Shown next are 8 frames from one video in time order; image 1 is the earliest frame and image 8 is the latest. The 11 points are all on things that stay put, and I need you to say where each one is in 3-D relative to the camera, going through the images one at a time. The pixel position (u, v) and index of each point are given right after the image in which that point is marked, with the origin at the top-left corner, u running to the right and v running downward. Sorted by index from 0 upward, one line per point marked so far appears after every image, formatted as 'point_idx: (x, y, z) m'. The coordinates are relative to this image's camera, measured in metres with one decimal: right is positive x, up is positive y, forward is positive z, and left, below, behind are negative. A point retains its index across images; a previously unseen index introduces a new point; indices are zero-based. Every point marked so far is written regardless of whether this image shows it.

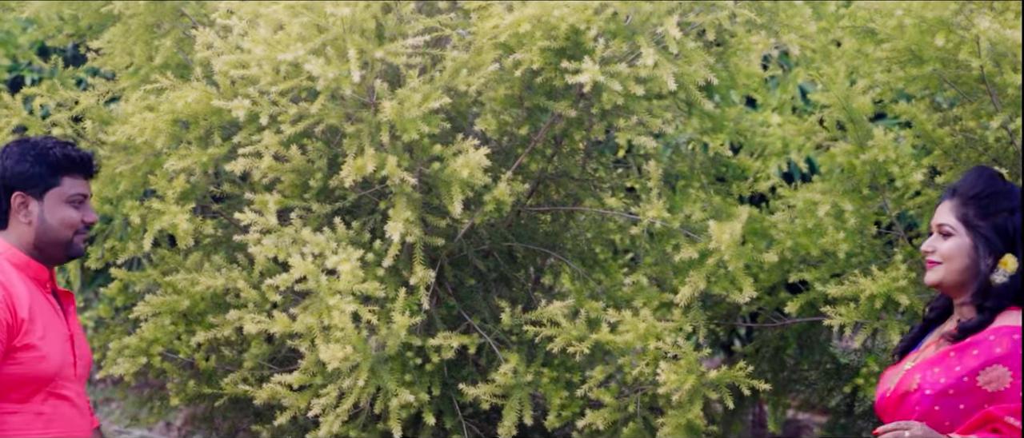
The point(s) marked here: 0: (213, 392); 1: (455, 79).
0: (-0.8, -0.4, +5.1) m
1: (-0.1, +0.3, +4.5) m
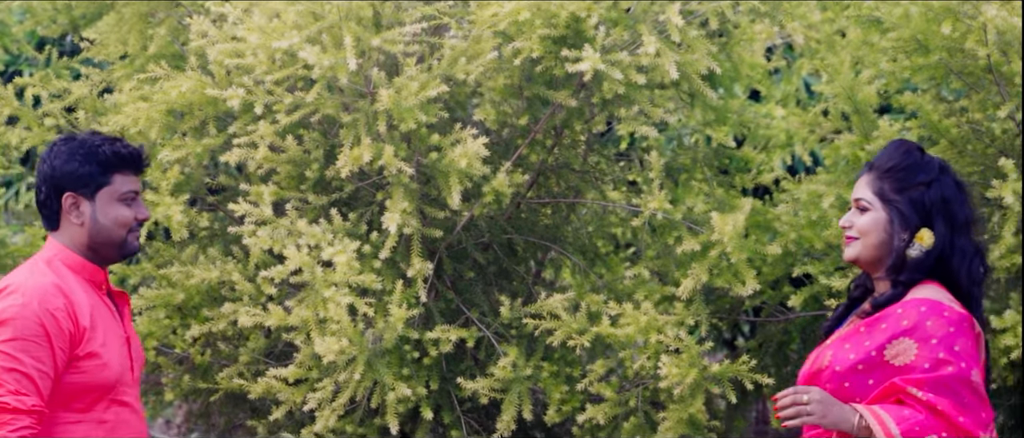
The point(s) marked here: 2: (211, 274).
0: (-0.8, -0.4, +5.0) m
1: (-0.1, +0.3, +4.5) m
2: (-0.7, -0.1, +4.6) m
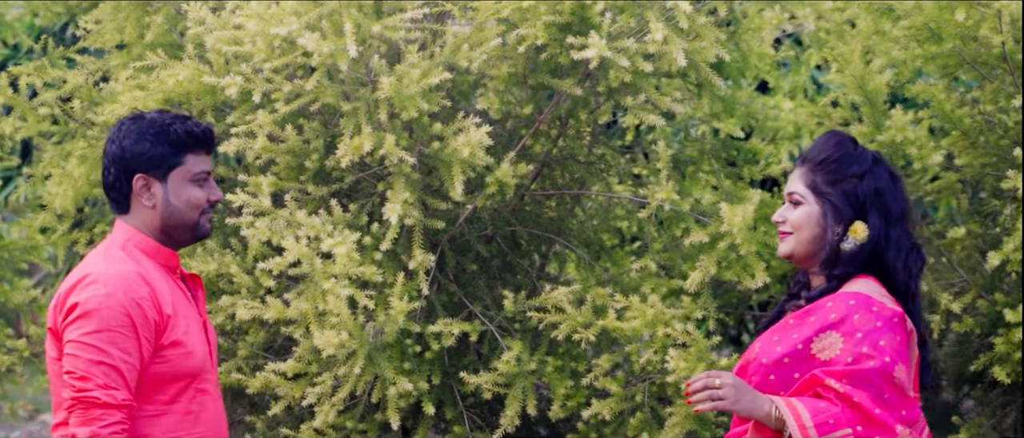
0: (-0.8, -0.4, +4.9) m
1: (-0.1, +0.4, +4.4) m
2: (-0.7, -0.1, +4.5) m
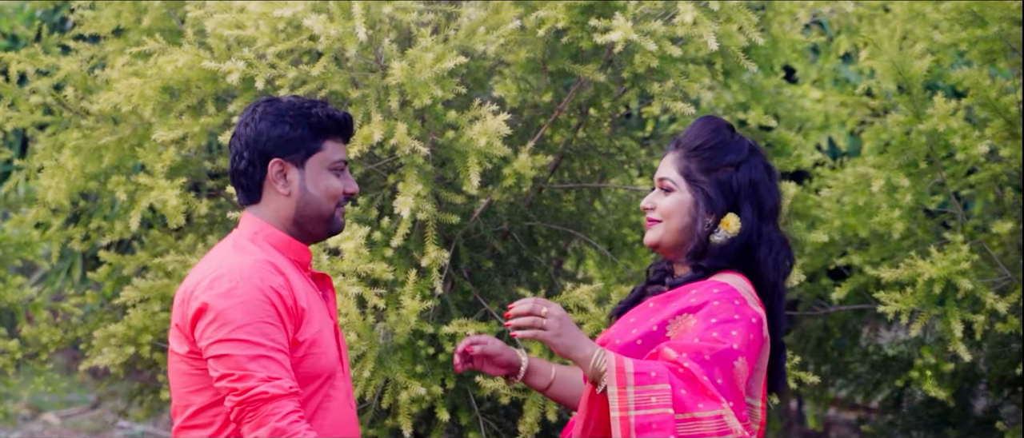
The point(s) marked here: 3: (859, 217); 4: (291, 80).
0: (-0.7, -0.4, +4.7) m
1: (-0.1, +0.4, +4.1) m
2: (-0.7, -0.1, +4.3) m
3: (+0.8, 0.0, +4.4) m
4: (-0.5, +0.3, +4.1) m
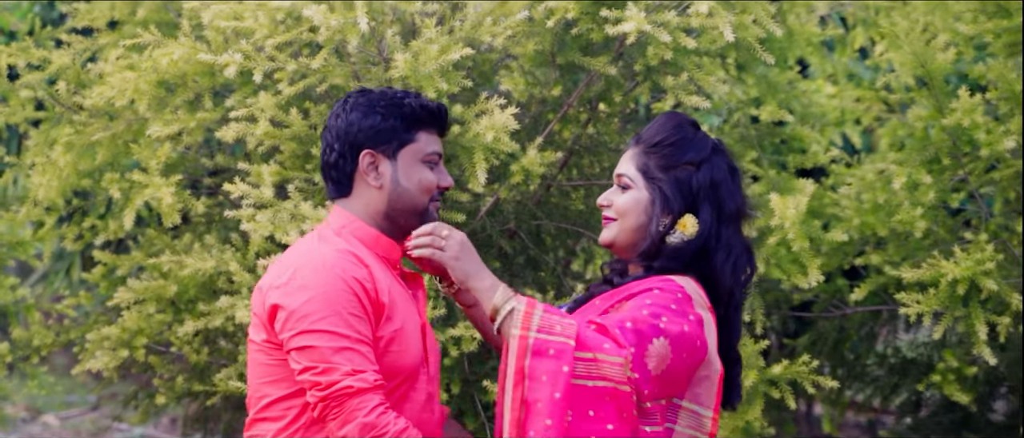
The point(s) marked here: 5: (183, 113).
0: (-0.7, -0.4, +4.5) m
1: (-0.1, +0.4, +4.0) m
2: (-0.6, -0.1, +4.1) m
3: (+0.8, 0.0, +4.3) m
4: (-0.4, +0.3, +4.0) m
5: (-0.7, +0.2, +4.2) m
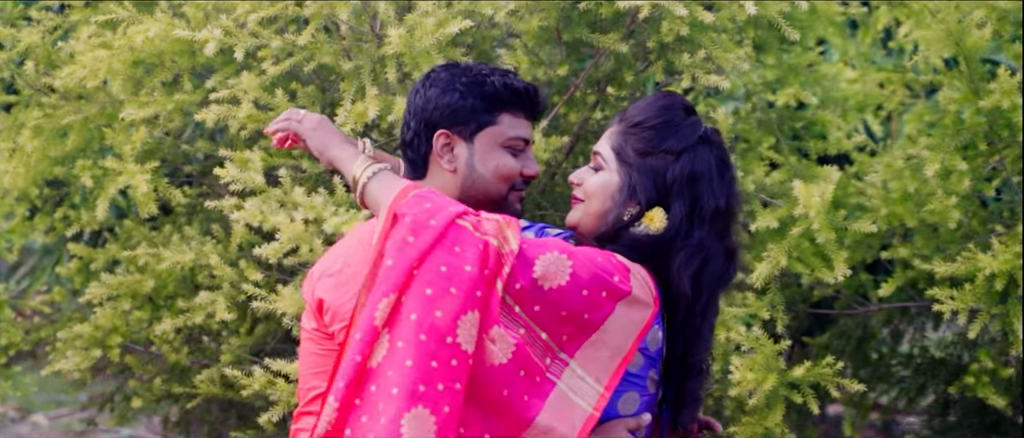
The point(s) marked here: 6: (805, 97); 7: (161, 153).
0: (-0.7, -0.4, +4.2) m
1: (-0.1, +0.4, +3.7) m
2: (-0.6, -0.1, +3.8) m
3: (+0.8, 0.0, +4.0) m
4: (-0.4, +0.3, +3.7) m
5: (-0.7, +0.2, +3.9) m
6: (+0.6, +0.3, +4.2) m
7: (-0.7, +0.1, +4.1) m
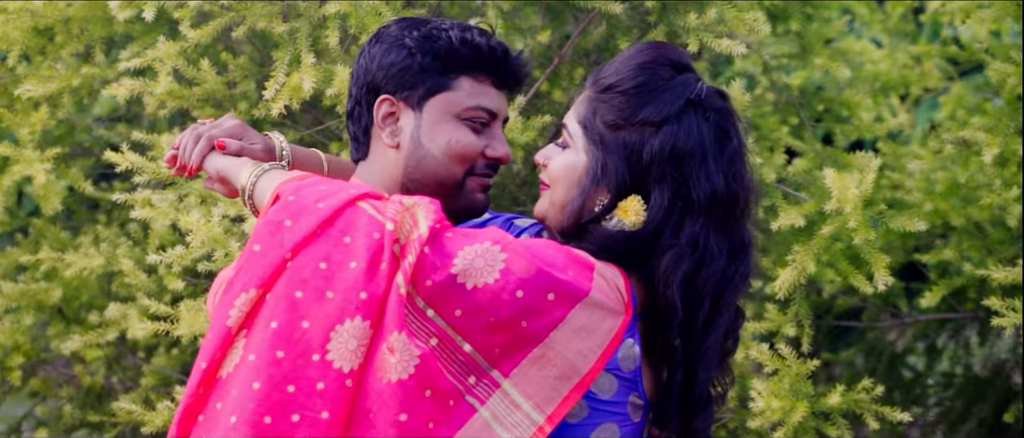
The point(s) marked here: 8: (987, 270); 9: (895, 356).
0: (-0.7, -0.4, +3.6) m
1: (-0.1, +0.4, +3.0) m
2: (-0.7, -0.1, +3.2) m
3: (+0.7, 0.0, +3.4) m
4: (-0.5, +0.3, +3.1) m
5: (-0.7, +0.3, +3.3) m
6: (+0.6, +0.3, +3.6) m
7: (-0.8, +0.1, +3.4) m
8: (+0.8, -0.1, +3.3) m
9: (+0.8, -0.3, +3.9) m
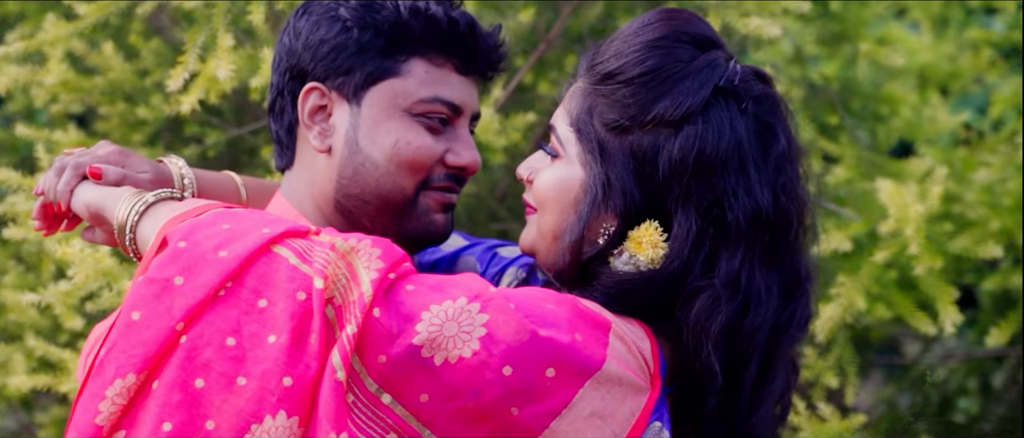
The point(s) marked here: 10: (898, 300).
0: (-0.8, -0.4, +3.0) m
1: (-0.1, +0.4, +2.4) m
2: (-0.7, -0.1, +2.6) m
3: (+0.7, 0.0, +2.8) m
4: (-0.5, +0.3, +2.4) m
5: (-0.8, +0.2, +2.7) m
6: (+0.5, +0.2, +3.0) m
7: (-0.8, +0.1, +2.8) m
8: (+0.8, -0.1, +2.7) m
9: (+0.7, -0.3, +3.3) m
10: (+0.5, -0.1, +2.5) m
